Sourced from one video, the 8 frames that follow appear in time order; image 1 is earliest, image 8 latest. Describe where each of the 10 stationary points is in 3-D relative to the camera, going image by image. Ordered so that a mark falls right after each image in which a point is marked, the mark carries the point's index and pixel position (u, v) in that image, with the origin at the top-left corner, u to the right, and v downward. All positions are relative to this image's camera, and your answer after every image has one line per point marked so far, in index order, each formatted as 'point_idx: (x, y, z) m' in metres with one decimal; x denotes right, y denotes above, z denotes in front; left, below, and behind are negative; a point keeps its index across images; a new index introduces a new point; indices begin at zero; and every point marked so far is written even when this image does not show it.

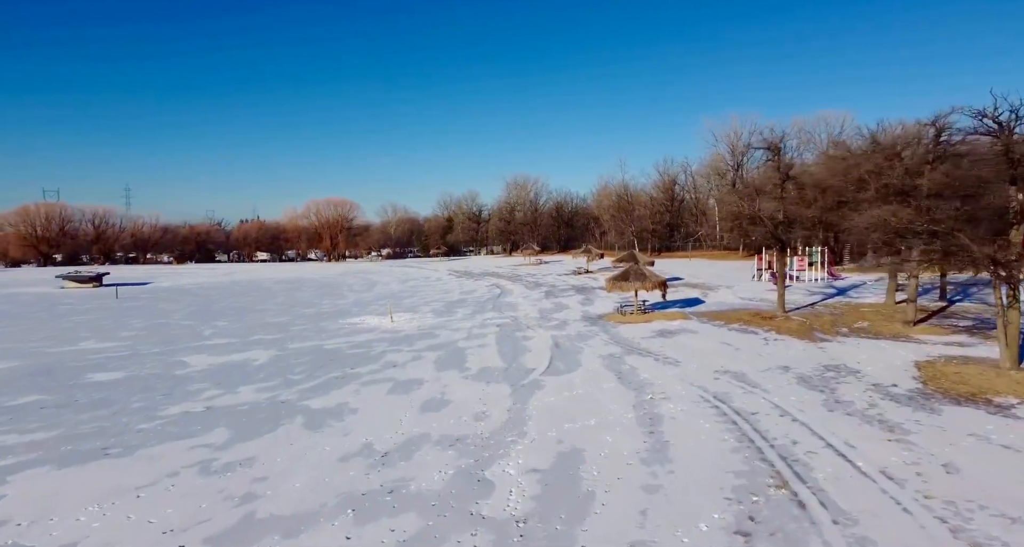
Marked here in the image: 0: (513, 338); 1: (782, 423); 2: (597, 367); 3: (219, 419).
0: (0.0, -2.1, +17.7) m
1: (+4.1, -2.3, +8.4) m
2: (+2.0, -2.2, +12.8) m
3: (-5.3, -2.6, +10.1) m
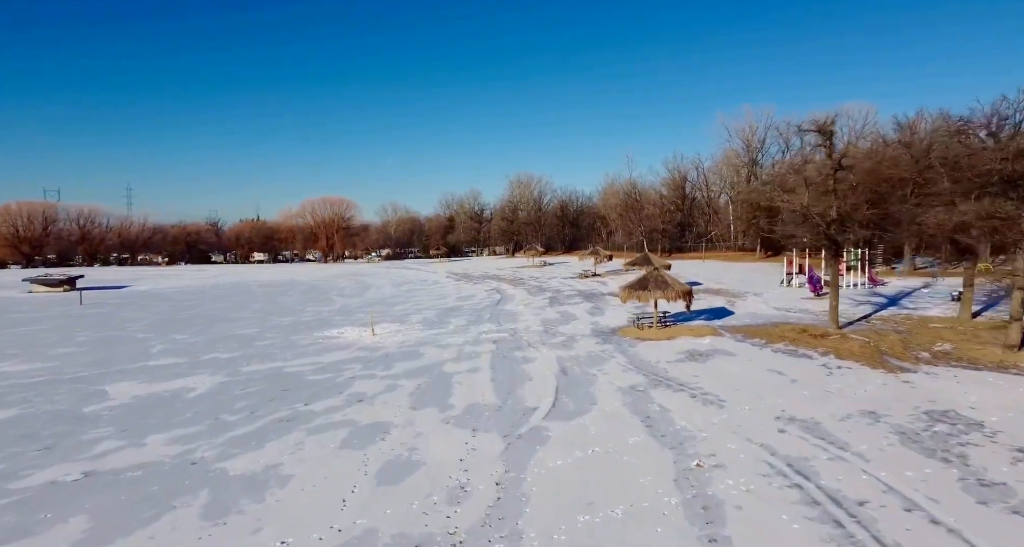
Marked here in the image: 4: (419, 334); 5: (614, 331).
0: (0.0, -2.3, +14.8) m
1: (+4.0, -2.5, +5.4) m
2: (+1.9, -2.4, +9.9) m
3: (-5.5, -2.9, +7.2) m
4: (-3.4, -2.2, +19.9) m
5: (+3.4, -1.9, +18.2) m
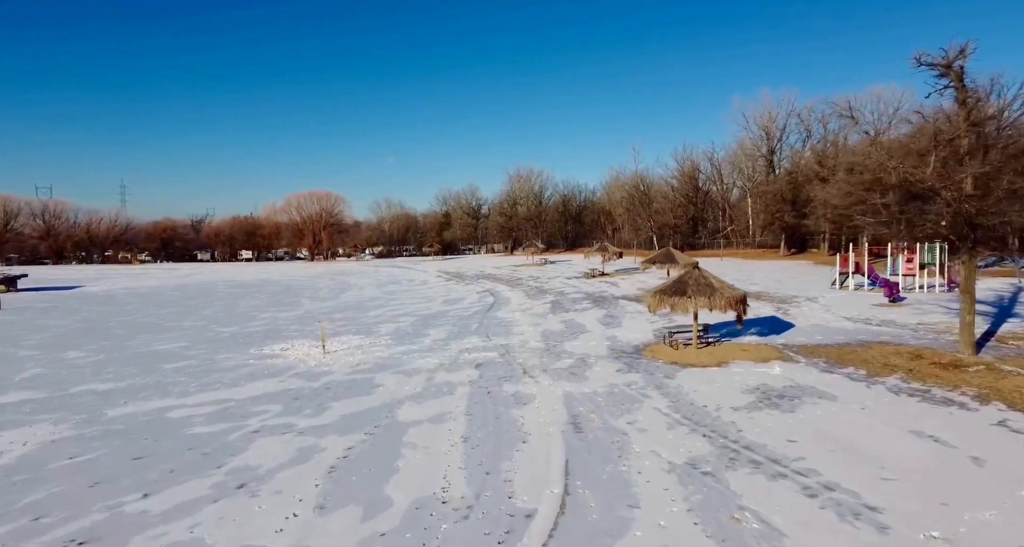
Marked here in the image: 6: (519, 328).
0: (-0.3, -2.3, +10.2) m
1: (+3.7, -2.5, +0.9) m
2: (+1.7, -2.4, +5.4) m
3: (-5.7, -2.9, +2.7) m
4: (-3.6, -2.2, +15.4) m
5: (+3.1, -1.9, +13.7) m
6: (+0.2, -1.8, +18.2) m
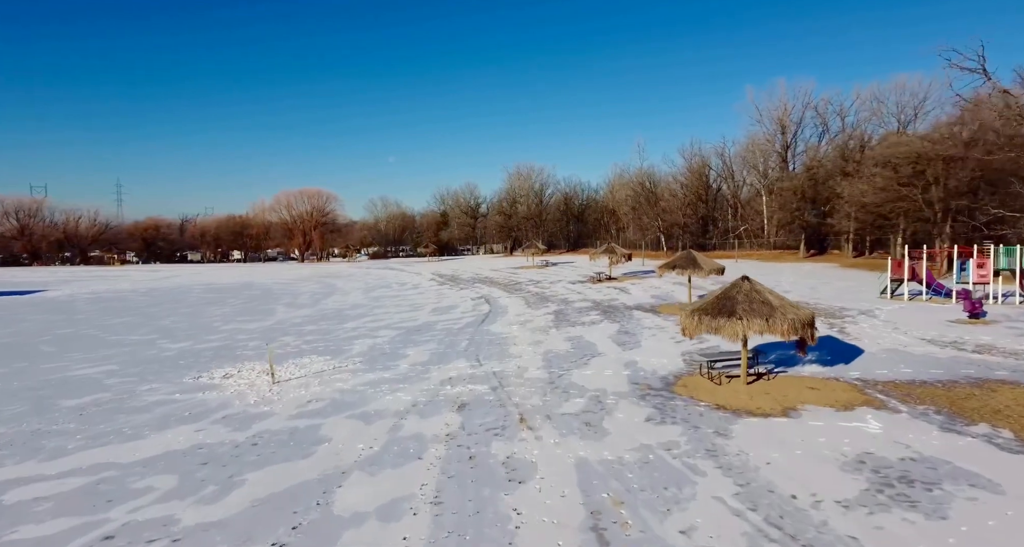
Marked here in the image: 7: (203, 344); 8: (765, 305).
0: (-0.4, -2.6, +7.2) m
1: (+3.6, -2.7, -2.1) m
2: (+1.5, -2.7, +2.3) m
3: (-5.8, -3.1, -0.4) m
4: (-3.7, -2.5, +12.3) m
5: (+3.0, -2.1, +10.6) m
6: (+0.1, -2.0, +15.2) m
7: (-10.3, -2.3, +18.5) m
8: (+4.4, -0.5, +9.6) m
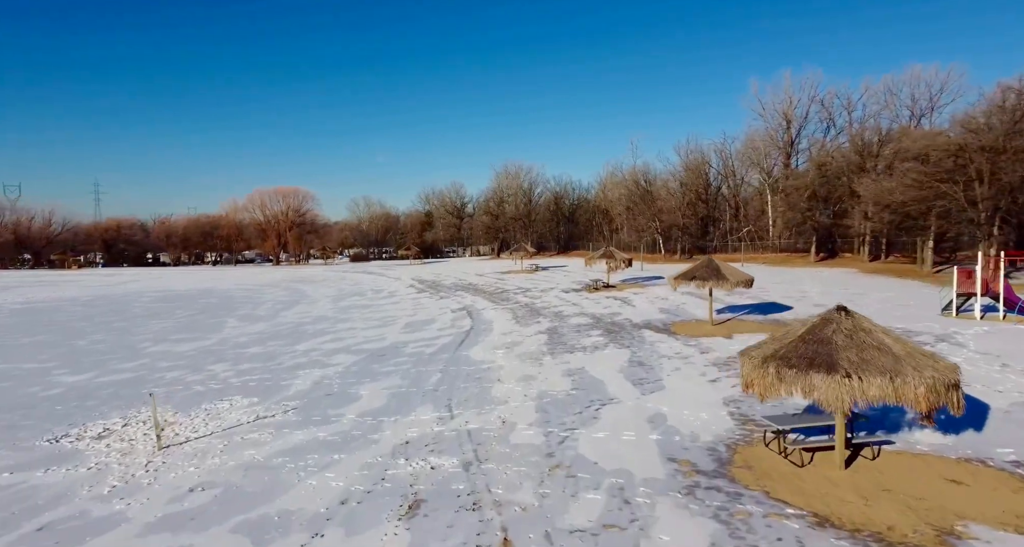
0: (-0.6, -2.9, +3.7) m
1: (+3.6, -3.1, -5.6) m
2: (+1.4, -3.0, -1.1) m
3: (-5.9, -3.5, -4.0) m
4: (-4.0, -2.8, +8.8) m
5: (+2.8, -2.5, +7.2) m
6: (-0.2, -2.4, +11.7) m
7: (-10.8, -2.7, +14.8) m
8: (+4.1, -0.9, +6.1) m
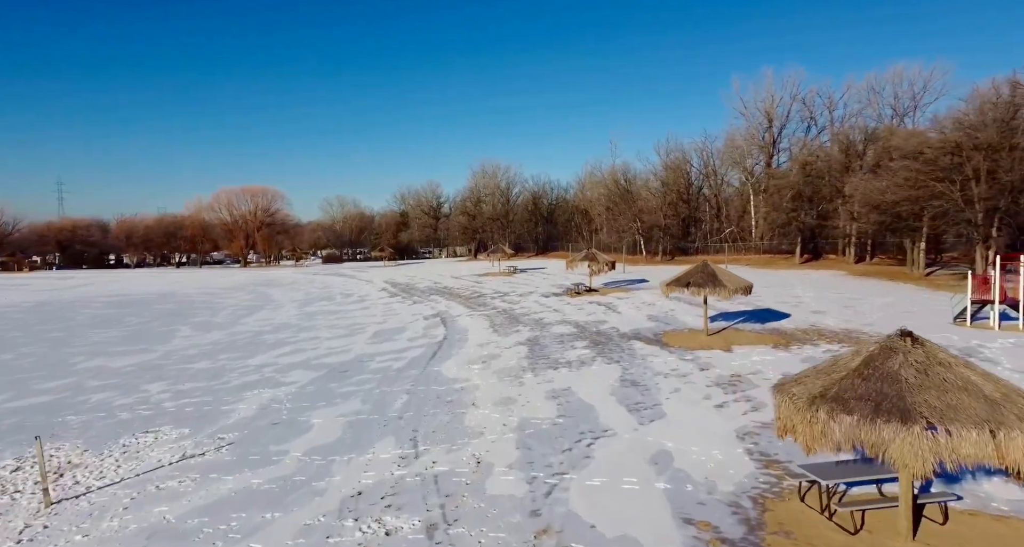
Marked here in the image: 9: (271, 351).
0: (-0.7, -3.1, +2.1) m
1: (+3.8, -3.2, -7.0) m
2: (+1.5, -3.2, -2.6) m
3: (-5.7, -3.6, -5.8) m
4: (-4.3, -3.0, +7.0) m
5: (+2.5, -2.6, +5.7) m
6: (-0.6, -2.5, +10.1) m
7: (-11.3, -2.9, +12.8) m
8: (+3.9, -1.0, +4.7) m
9: (-7.9, -2.5, +18.3) m
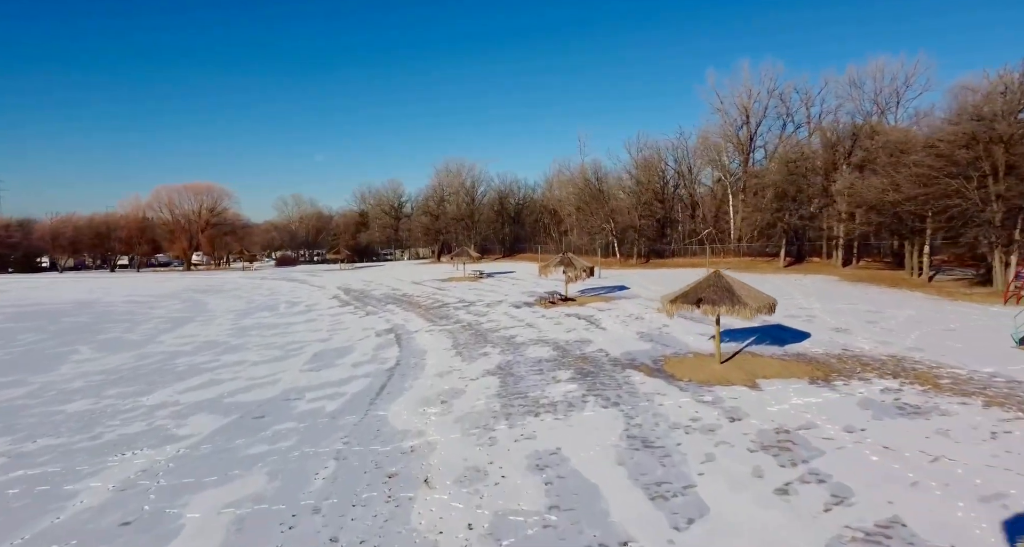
0: (-0.6, -3.4, -1.1) m
1: (+4.5, -3.5, -9.9) m
2: (+1.9, -3.5, -5.7) m
3: (-5.1, -3.9, -9.2) m
4: (-4.5, -3.3, +3.6) m
5: (+2.4, -2.9, +2.7) m
6: (-1.0, -2.9, +6.9) m
7: (-11.8, -3.3, +9.0) m
8: (+3.8, -1.3, +1.8) m
9: (-8.8, -2.9, +14.7) m
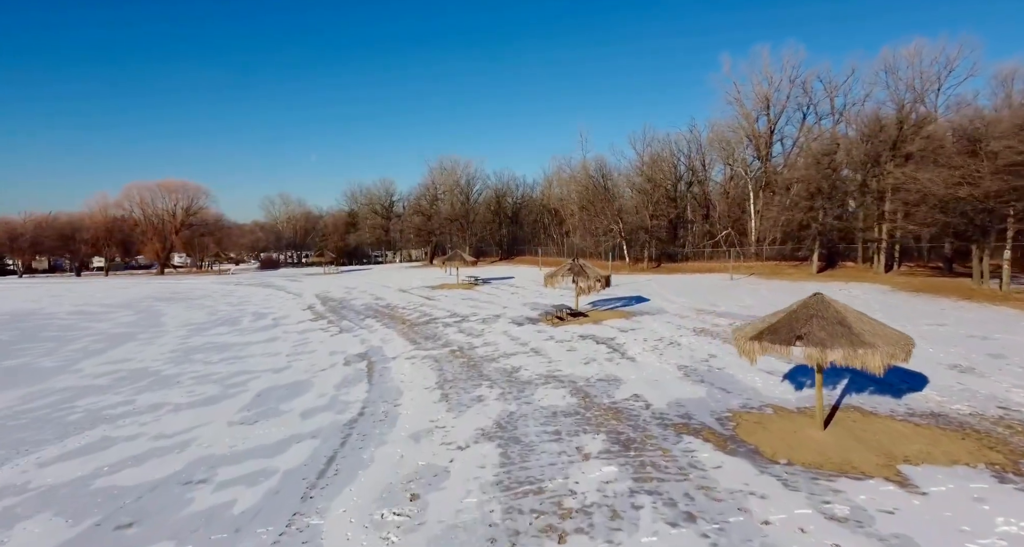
0: (-0.4, -3.7, -5.1) m
1: (+4.7, -3.9, -13.8) m
2: (+2.1, -3.8, -9.6) m
3: (-4.8, -4.3, -13.3) m
4: (-4.4, -3.7, -0.4) m
5: (+2.5, -3.3, -1.3) m
6: (-0.9, -3.2, +2.9) m
7: (-11.7, -3.6, +4.9) m
8: (+4.0, -1.7, -2.1) m
9: (-8.7, -3.2, +10.6) m
